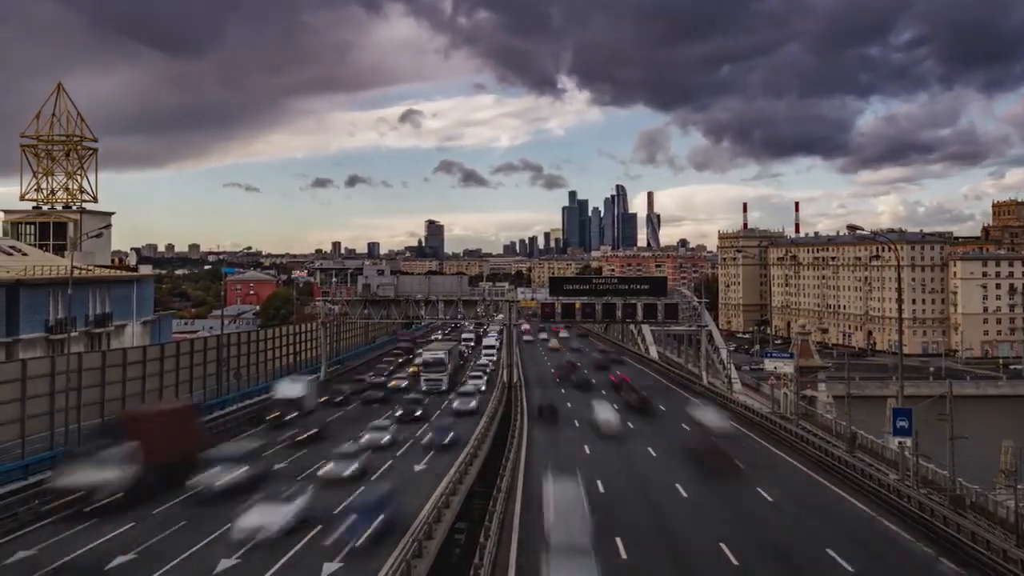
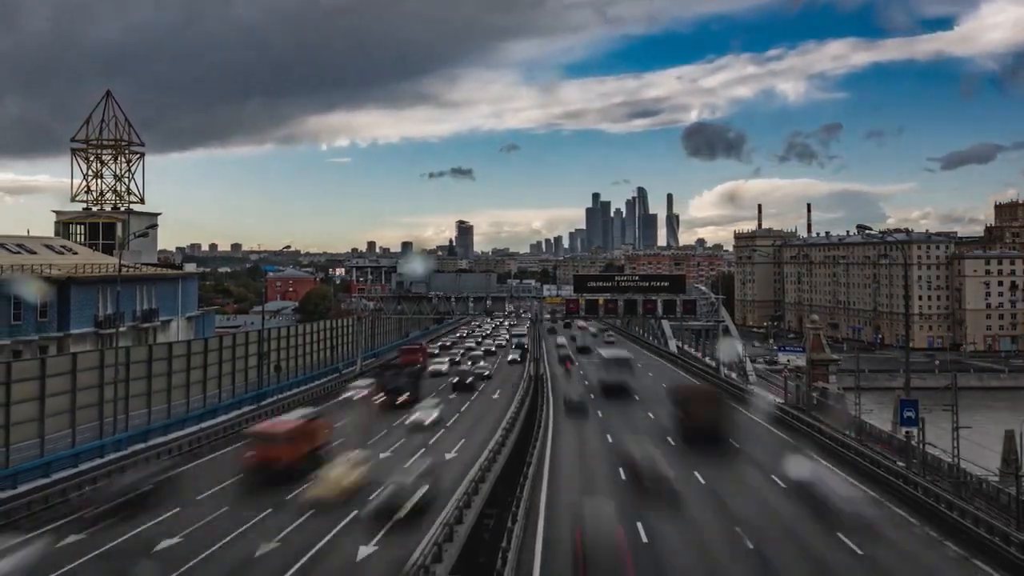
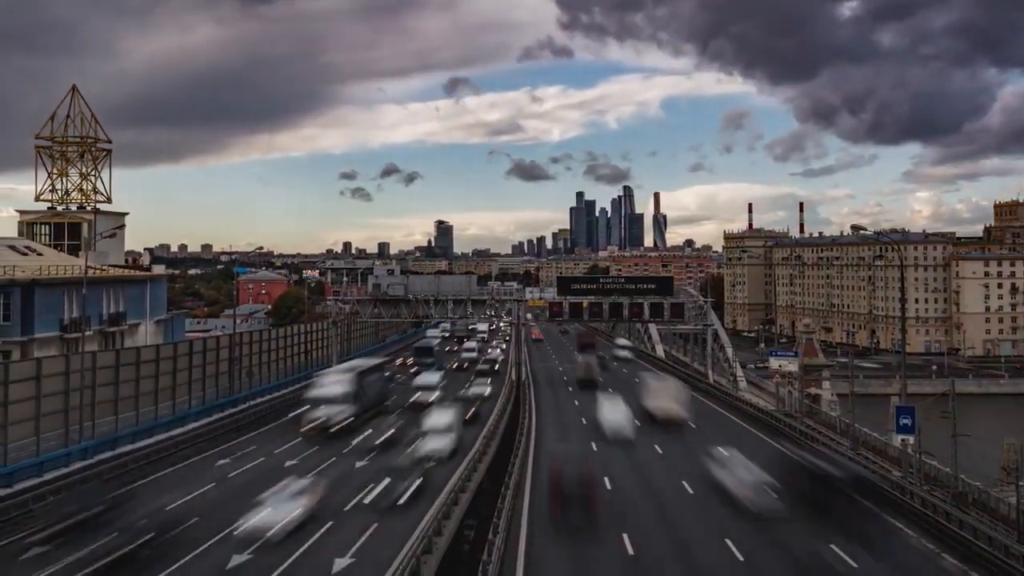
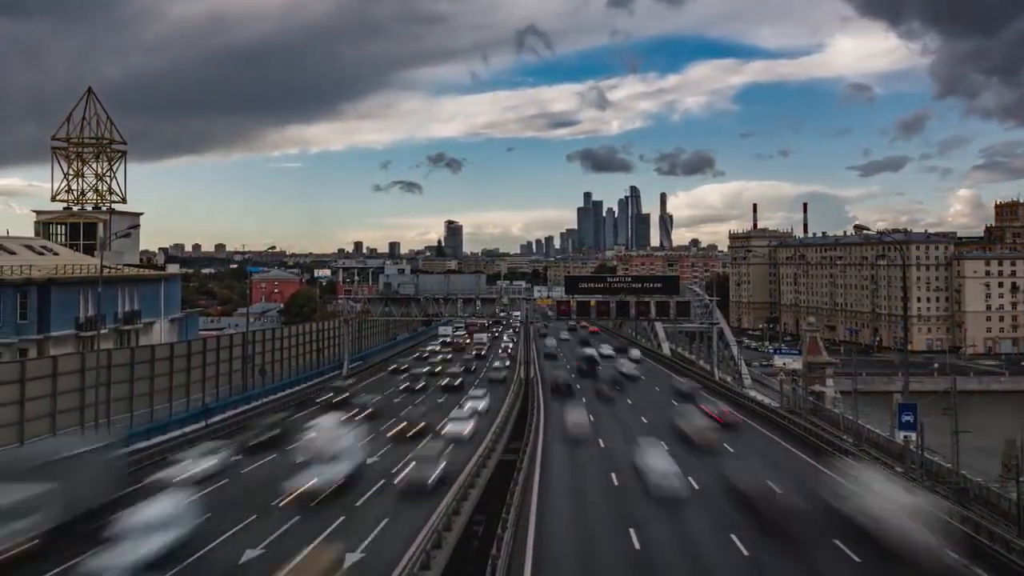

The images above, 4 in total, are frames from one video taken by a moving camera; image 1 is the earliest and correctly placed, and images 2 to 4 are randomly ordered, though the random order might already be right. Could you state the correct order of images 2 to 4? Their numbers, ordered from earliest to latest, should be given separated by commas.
3, 4, 2
